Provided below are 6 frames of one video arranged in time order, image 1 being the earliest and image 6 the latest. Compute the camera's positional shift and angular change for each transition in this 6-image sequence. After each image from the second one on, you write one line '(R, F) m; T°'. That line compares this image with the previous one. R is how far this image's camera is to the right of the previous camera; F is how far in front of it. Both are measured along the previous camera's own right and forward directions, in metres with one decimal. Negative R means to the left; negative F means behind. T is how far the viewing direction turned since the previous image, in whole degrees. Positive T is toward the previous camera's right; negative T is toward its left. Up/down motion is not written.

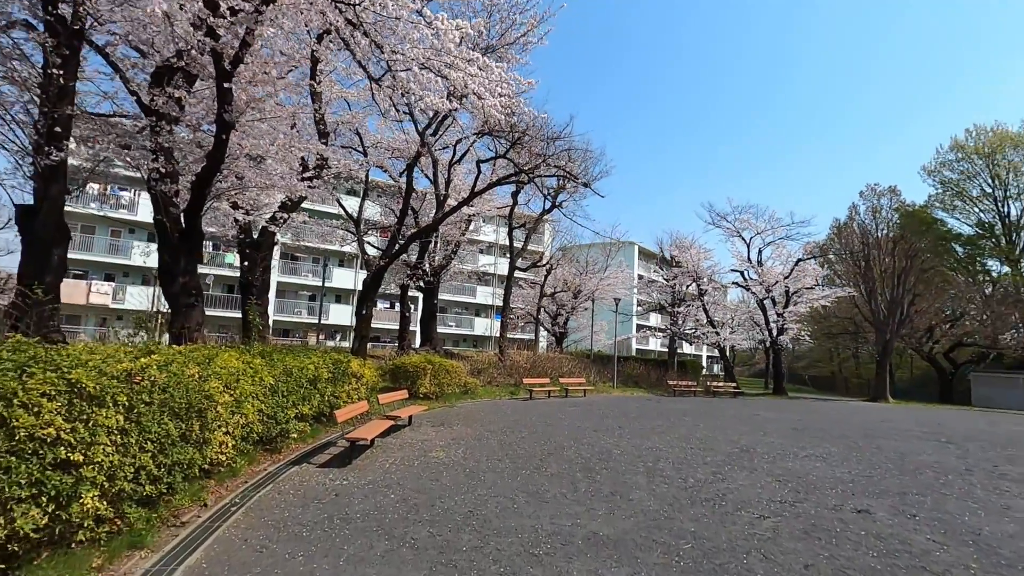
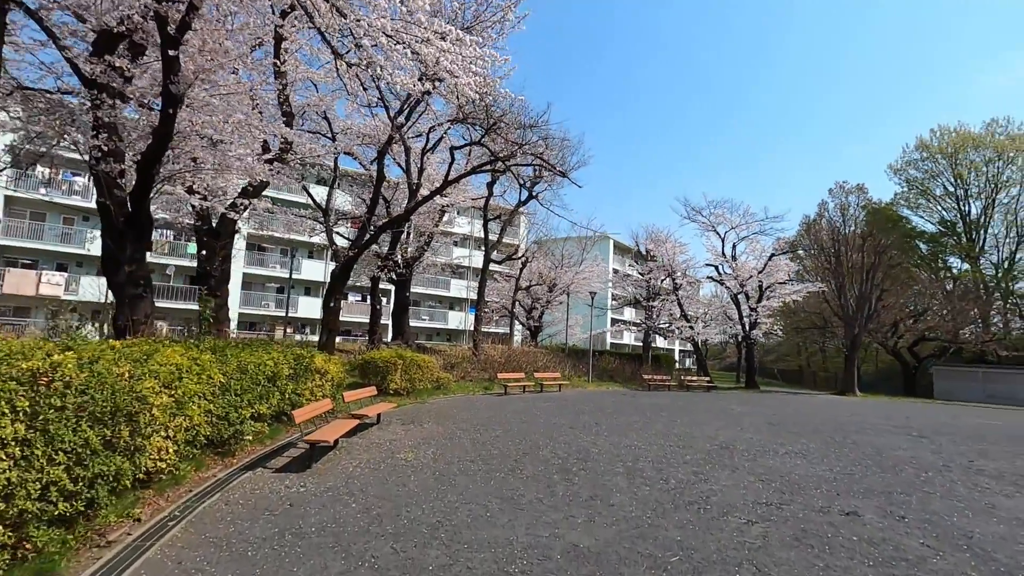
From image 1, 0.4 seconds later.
(0.0, +0.4) m; +3°
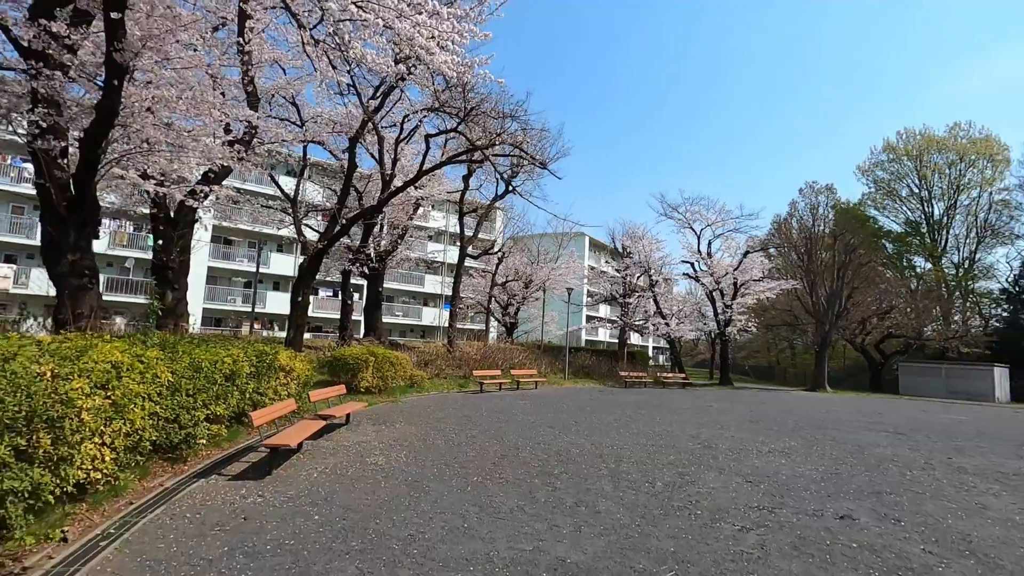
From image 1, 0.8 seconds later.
(0.0, +0.4) m; +3°
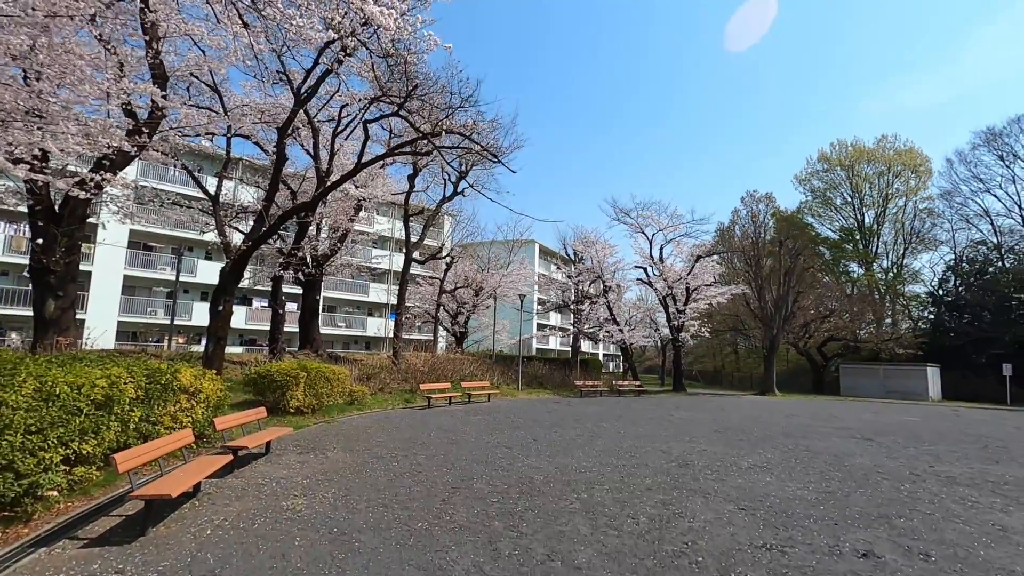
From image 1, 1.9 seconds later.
(0.0, +1.1) m; +5°
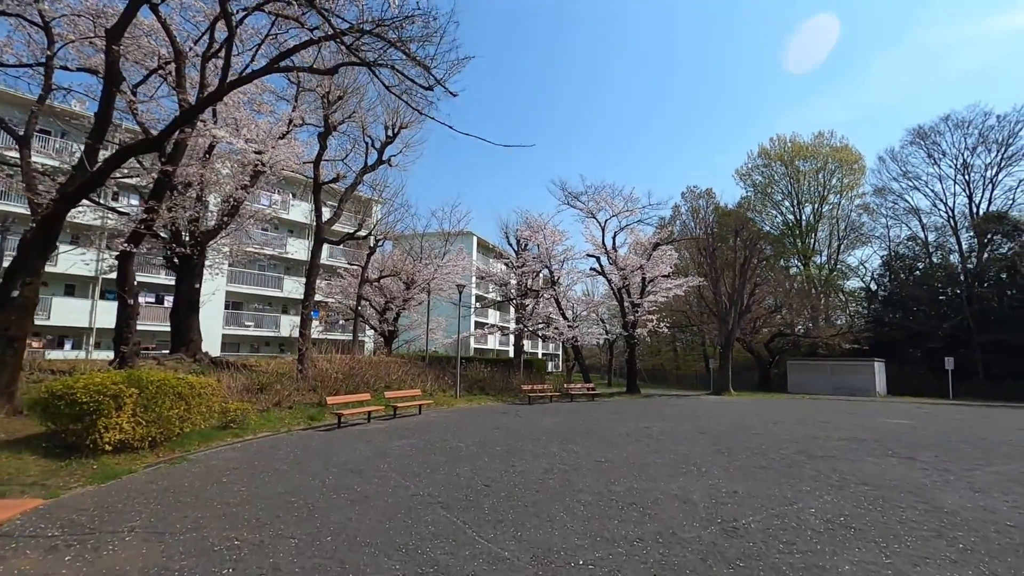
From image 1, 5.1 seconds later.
(0.0, +3.2) m; +7°
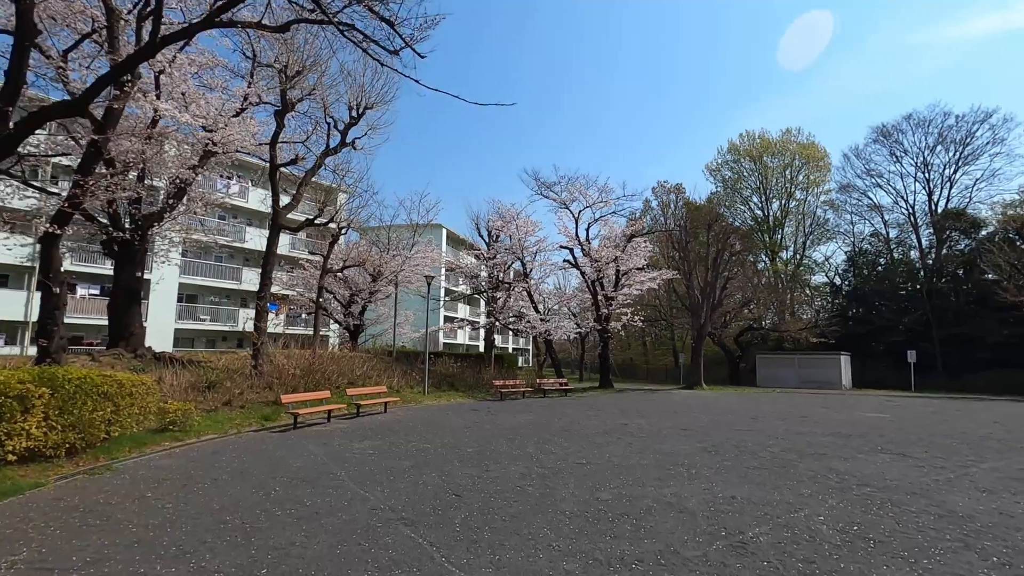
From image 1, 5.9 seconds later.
(-0.1, +0.7) m; +3°
